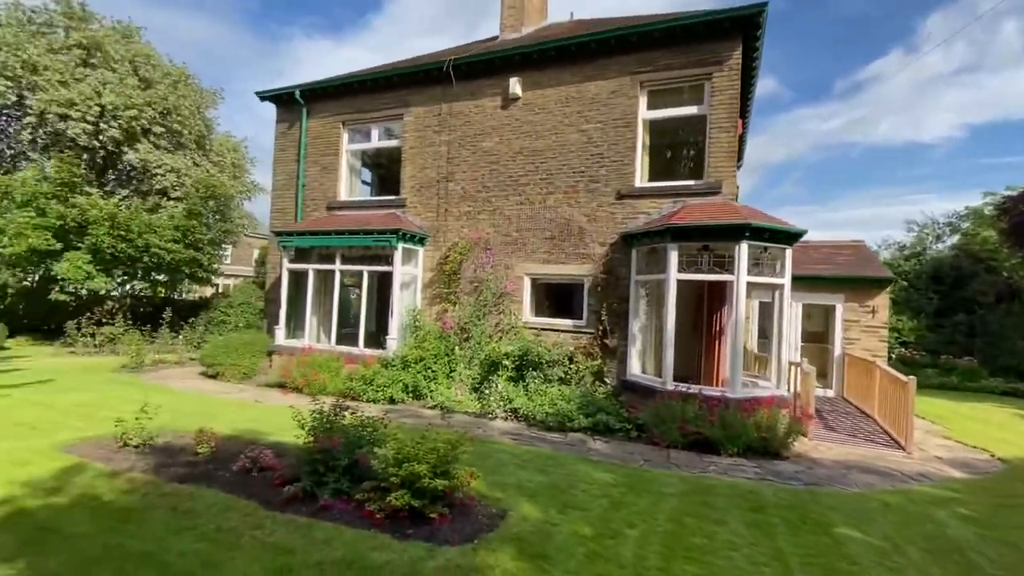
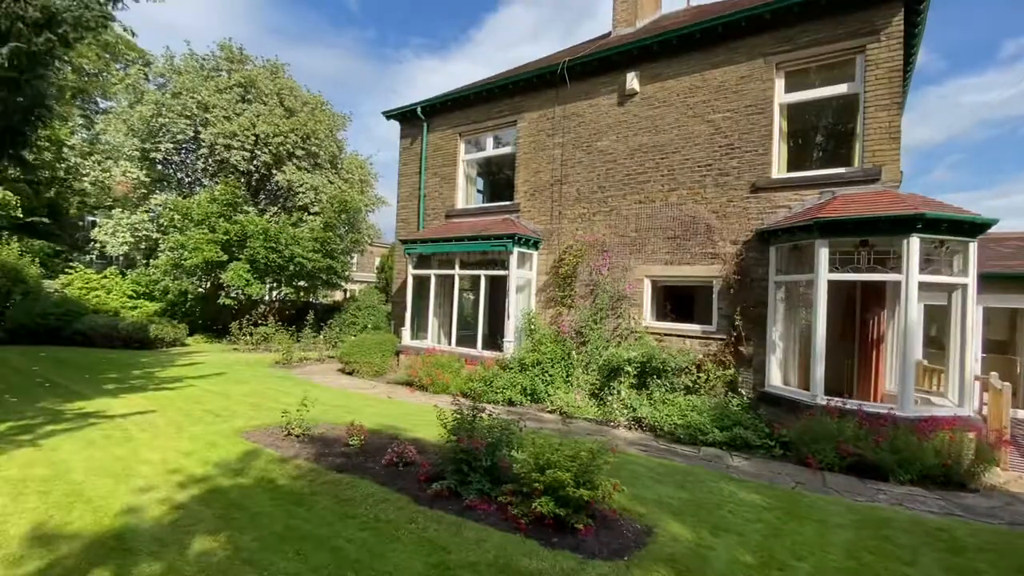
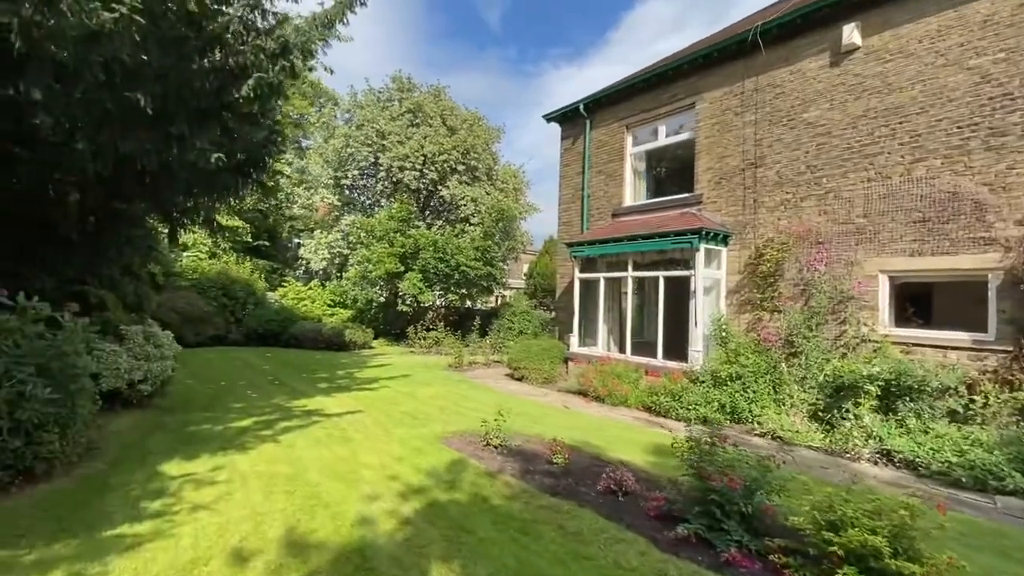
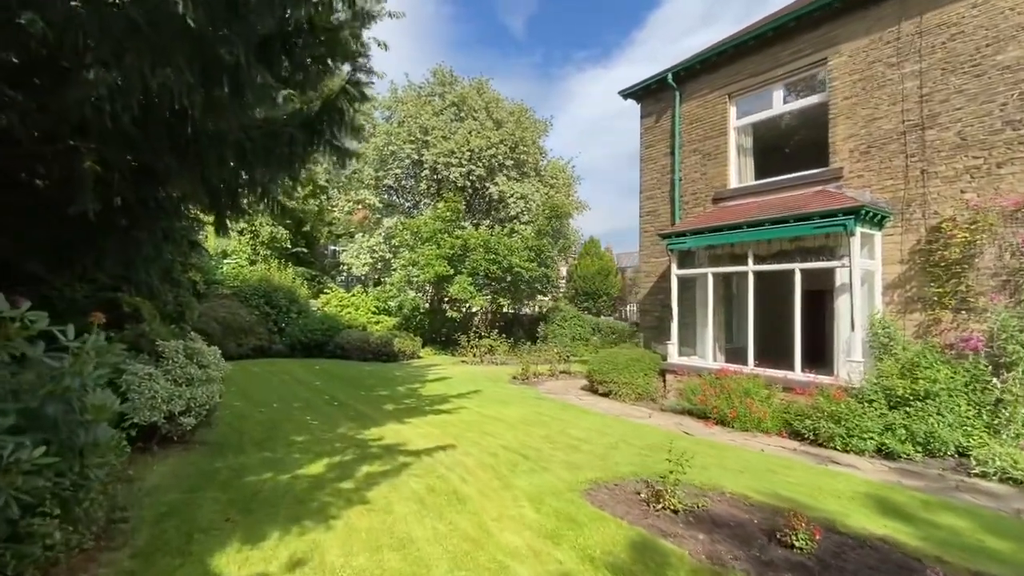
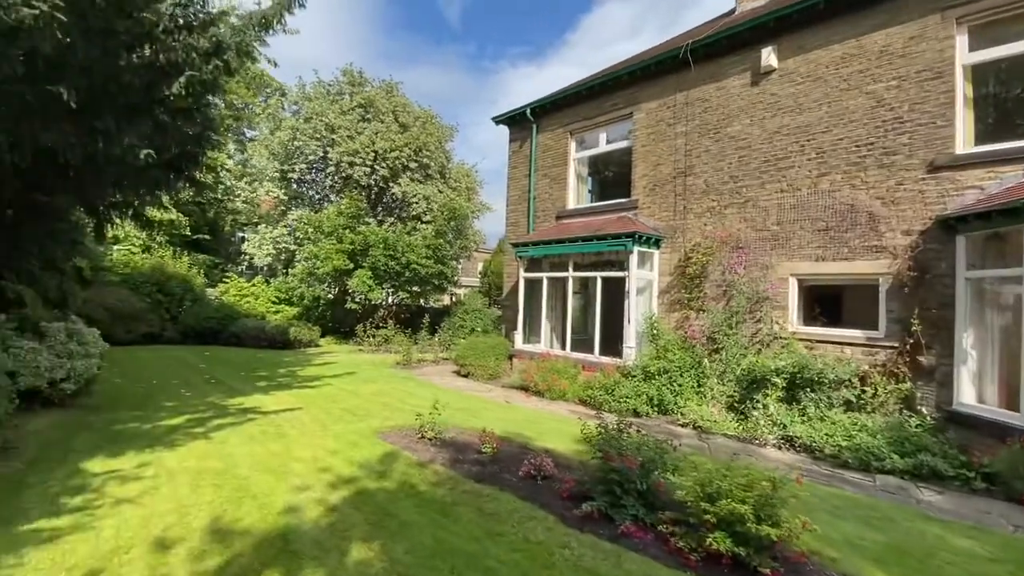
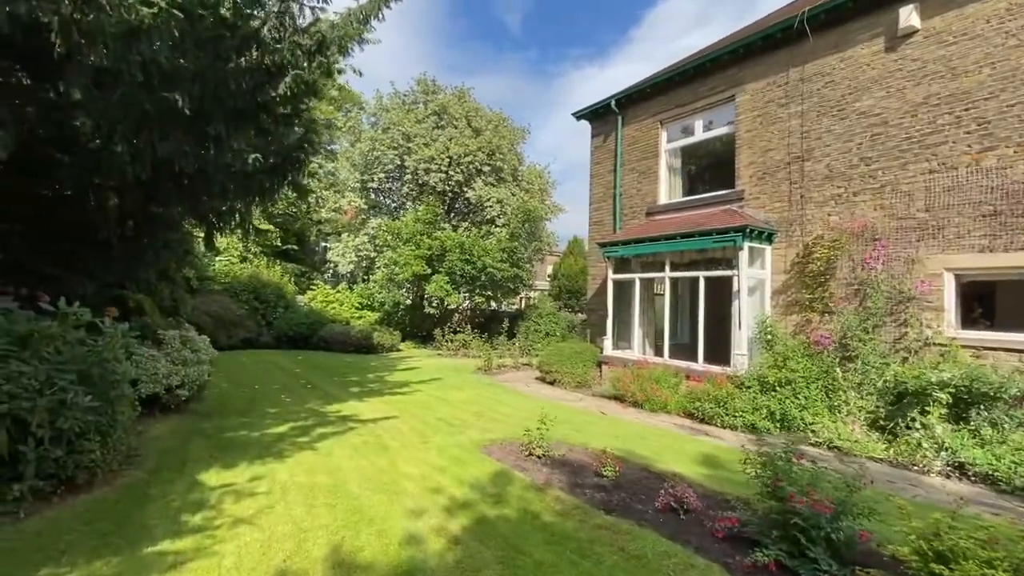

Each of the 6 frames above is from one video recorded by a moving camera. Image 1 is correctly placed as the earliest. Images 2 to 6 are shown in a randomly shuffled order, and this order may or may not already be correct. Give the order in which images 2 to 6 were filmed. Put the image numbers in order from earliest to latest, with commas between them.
2, 5, 3, 6, 4
